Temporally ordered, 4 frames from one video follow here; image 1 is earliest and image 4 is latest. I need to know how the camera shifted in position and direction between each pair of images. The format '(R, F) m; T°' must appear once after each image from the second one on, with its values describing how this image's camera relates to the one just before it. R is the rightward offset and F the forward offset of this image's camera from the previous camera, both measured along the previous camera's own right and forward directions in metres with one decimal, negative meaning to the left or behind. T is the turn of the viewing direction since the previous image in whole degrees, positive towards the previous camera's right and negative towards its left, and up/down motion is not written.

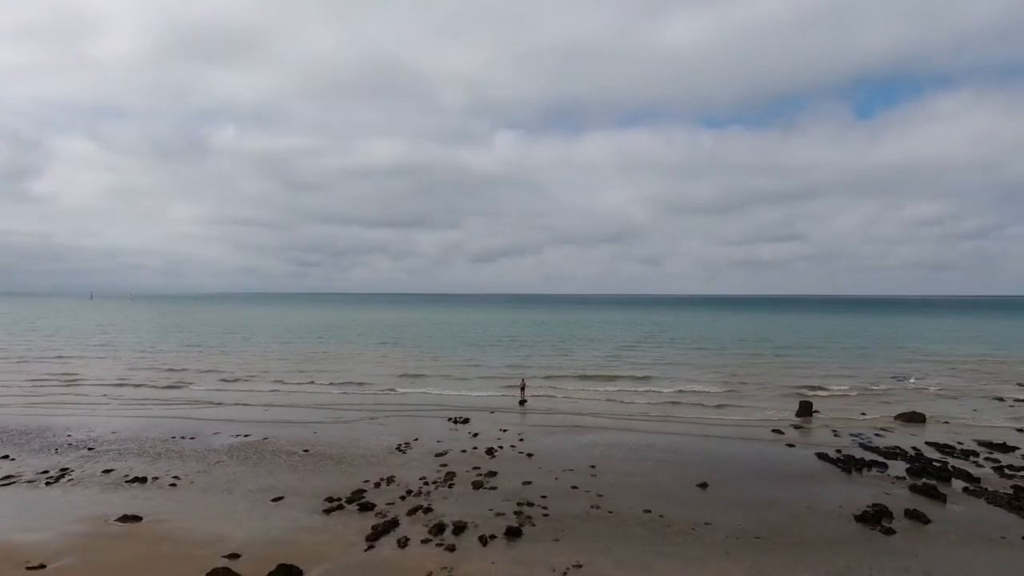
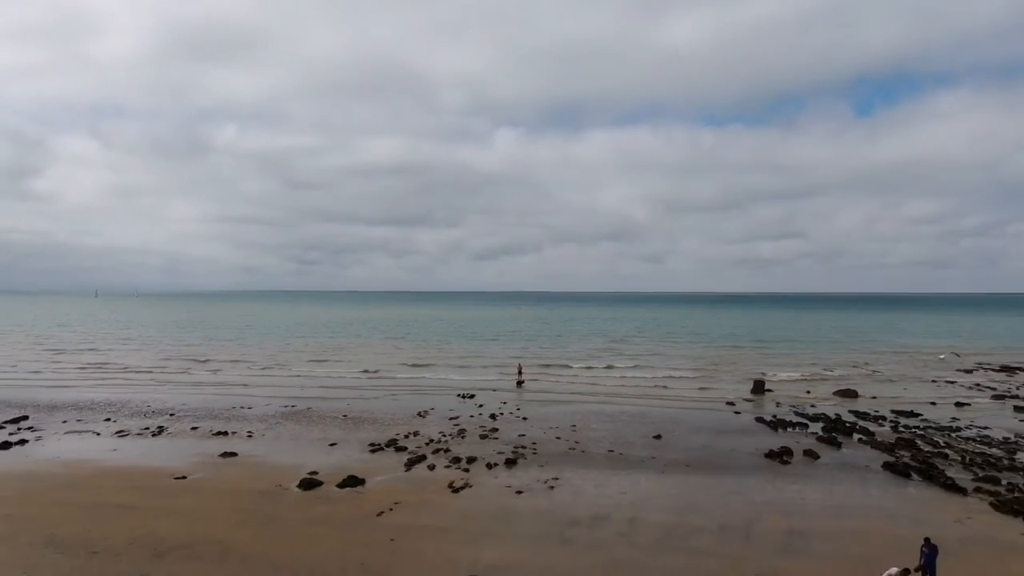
(+0.1, -4.6) m; 0°
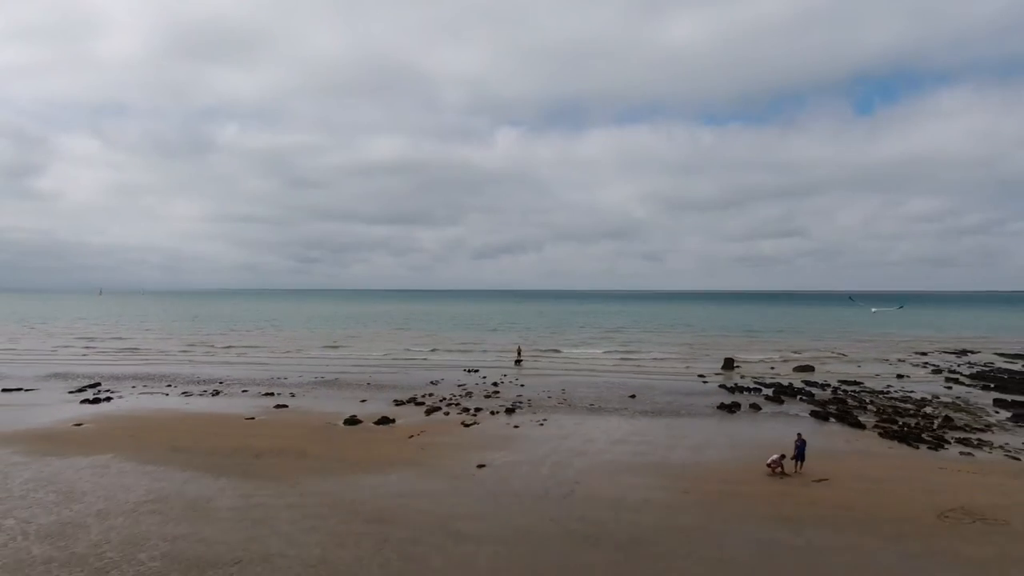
(+0.1, -4.0) m; 0°
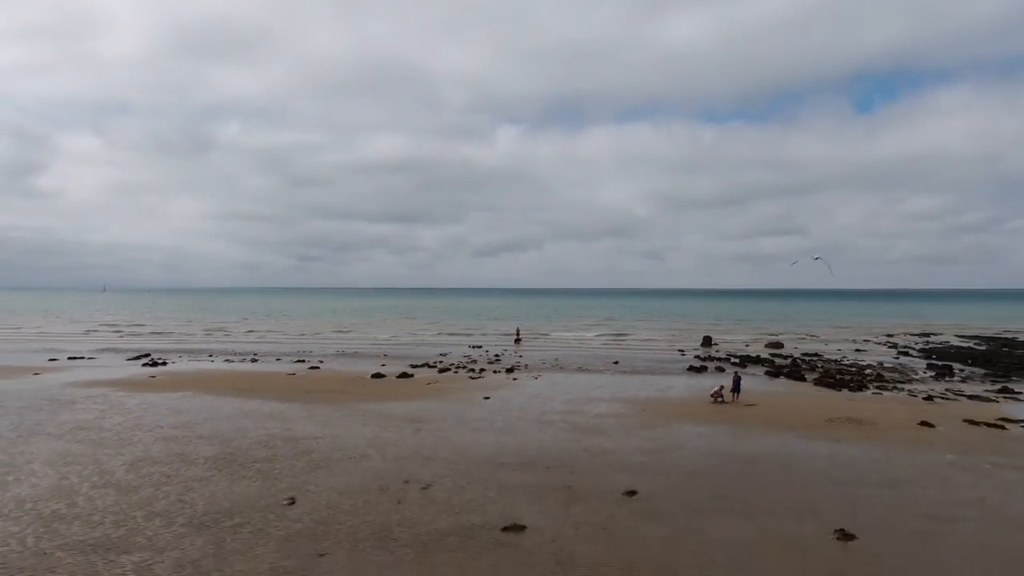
(+0.1, -3.7) m; 0°
